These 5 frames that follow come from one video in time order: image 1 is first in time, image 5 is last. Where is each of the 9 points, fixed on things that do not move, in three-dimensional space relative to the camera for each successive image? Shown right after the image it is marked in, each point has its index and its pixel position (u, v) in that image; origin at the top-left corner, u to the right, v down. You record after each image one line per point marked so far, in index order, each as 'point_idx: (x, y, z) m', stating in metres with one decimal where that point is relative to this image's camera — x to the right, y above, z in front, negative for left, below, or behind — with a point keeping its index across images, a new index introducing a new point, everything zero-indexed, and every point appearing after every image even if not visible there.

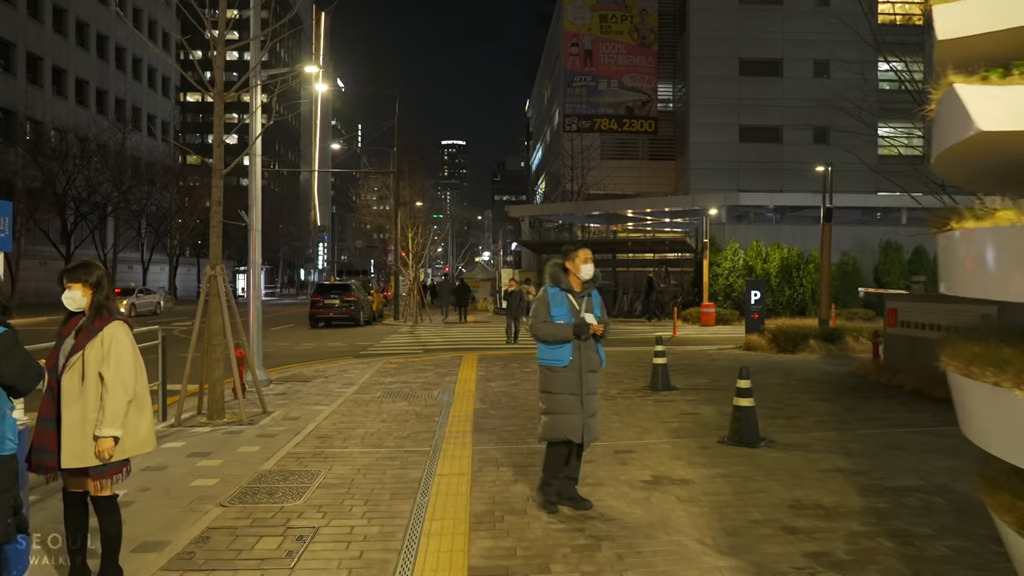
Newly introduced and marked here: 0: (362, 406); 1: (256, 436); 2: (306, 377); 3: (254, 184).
0: (-1.9, -1.5, +10.3) m
1: (-2.7, -1.6, +8.5) m
2: (-3.5, -1.5, +13.4) m
3: (-4.1, +1.6, +12.7) m
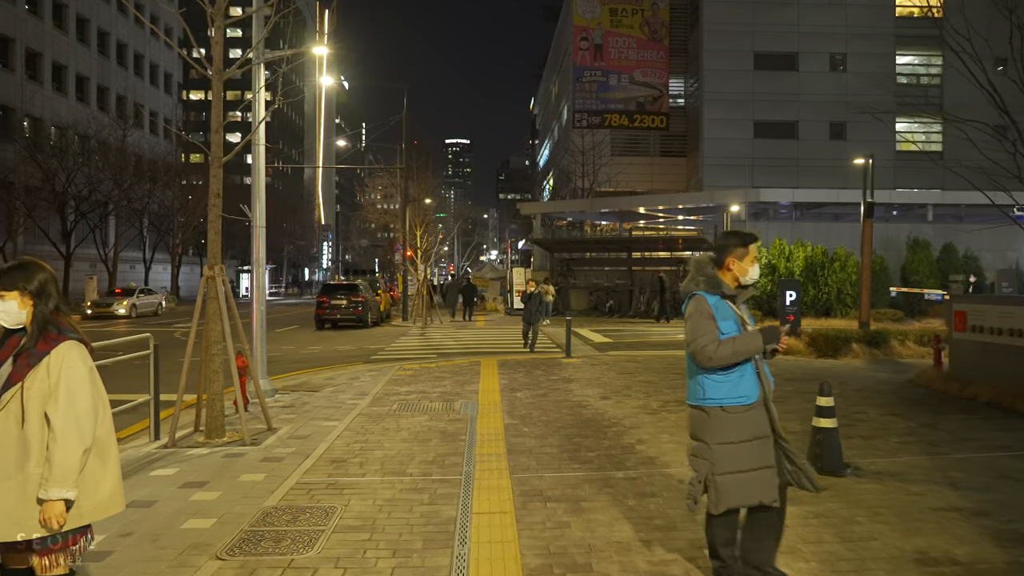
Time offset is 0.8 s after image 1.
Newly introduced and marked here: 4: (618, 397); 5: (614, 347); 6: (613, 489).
0: (-1.6, -1.6, +9.2) m
1: (-2.4, -1.6, +7.4) m
2: (-3.1, -1.5, +12.3) m
3: (-3.7, +1.6, +11.6) m
4: (+1.4, -1.5, +10.6) m
5: (+2.4, -1.4, +18.2) m
6: (+0.8, -1.6, +6.2) m
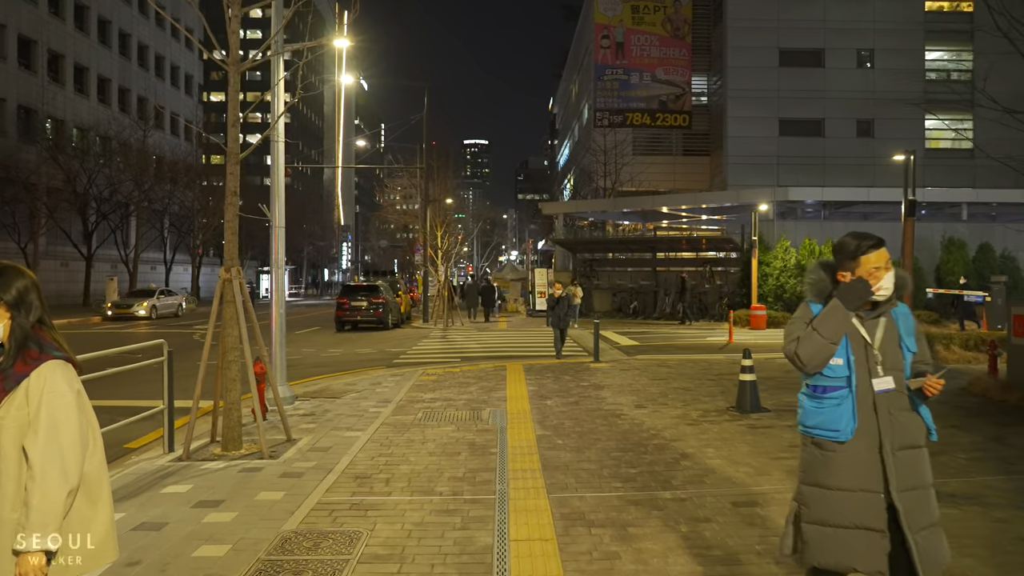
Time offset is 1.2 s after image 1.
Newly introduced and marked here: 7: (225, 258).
0: (-1.2, -1.6, +8.8) m
1: (-2.1, -1.7, +7.0) m
2: (-2.6, -1.6, +11.9) m
3: (-3.3, +1.6, +11.2) m
4: (+1.8, -1.5, +10.0) m
5: (+2.9, -1.4, +17.7) m
6: (+1.1, -1.6, +5.7) m
7: (-2.9, +0.3, +8.1) m
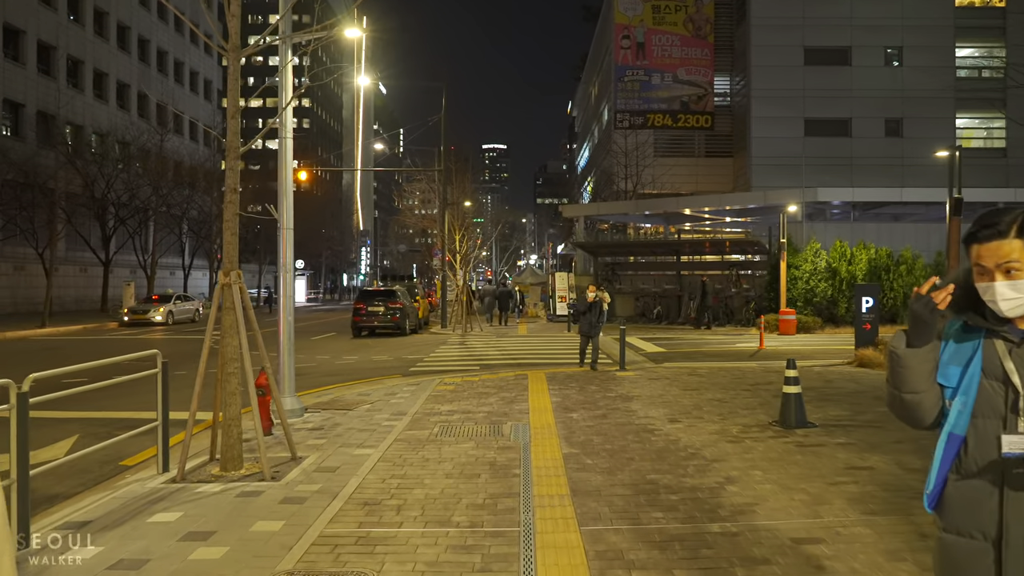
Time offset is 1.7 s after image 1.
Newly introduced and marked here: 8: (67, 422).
0: (-1.0, -1.6, +8.1) m
1: (-1.9, -1.7, +6.3) m
2: (-2.3, -1.6, +11.2) m
3: (-3.0, +1.5, +10.5) m
4: (+2.1, -1.5, +9.3) m
5: (+3.4, -1.5, +16.9) m
6: (+1.2, -1.6, +4.9) m
7: (-2.7, +0.3, +7.4) m
8: (-5.8, -1.8, +10.4) m
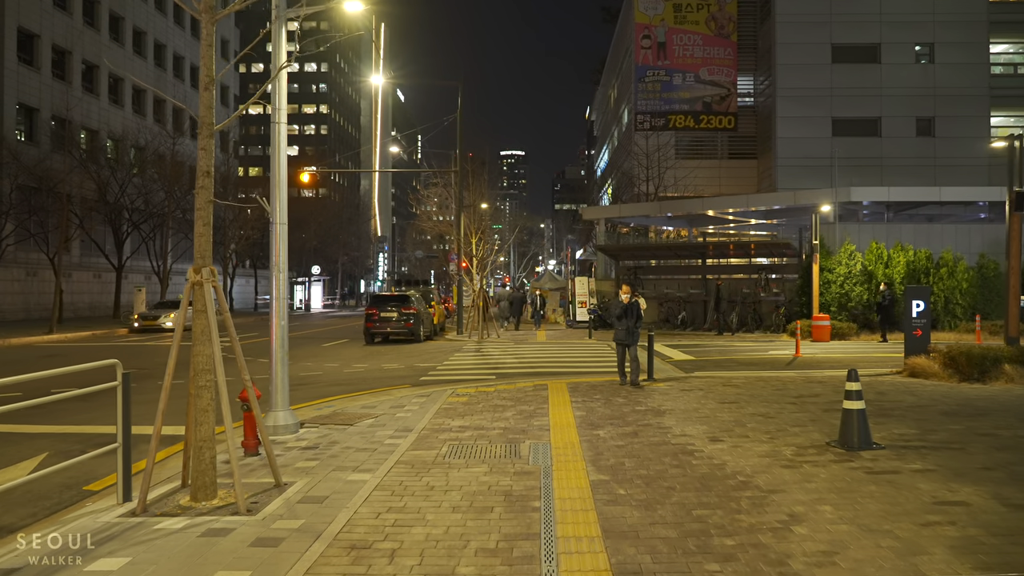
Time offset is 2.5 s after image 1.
0: (-0.8, -1.6, +7.0) m
1: (-1.7, -1.7, +5.2) m
2: (-2.1, -1.7, +10.2) m
3: (-2.8, +1.5, +9.5) m
4: (+2.3, -1.5, +8.1) m
5: (+3.7, -1.6, +15.7) m
6: (+1.3, -1.6, +3.8) m
7: (-2.5, +0.3, +6.4) m
8: (-5.6, -1.8, +9.4) m
